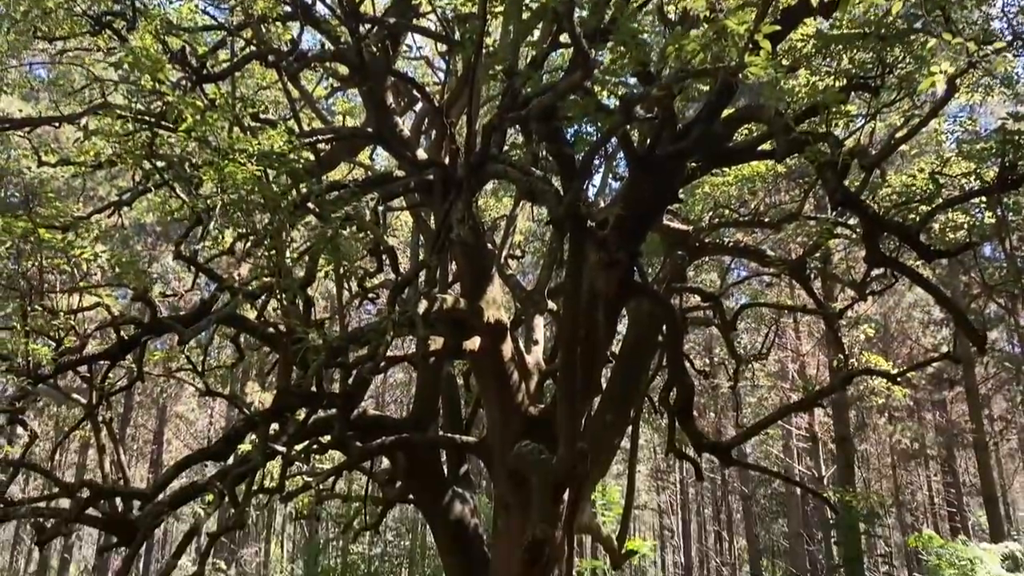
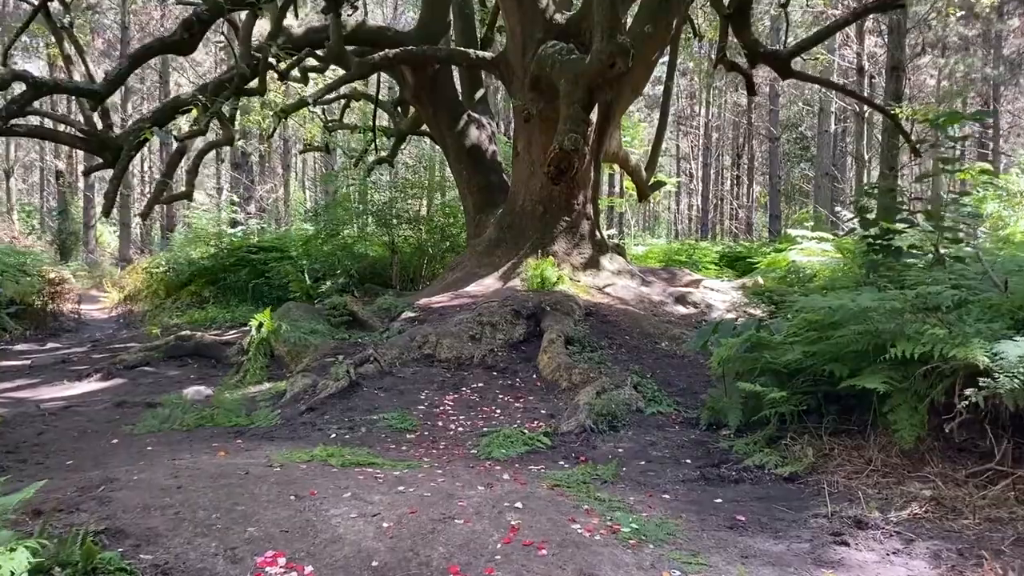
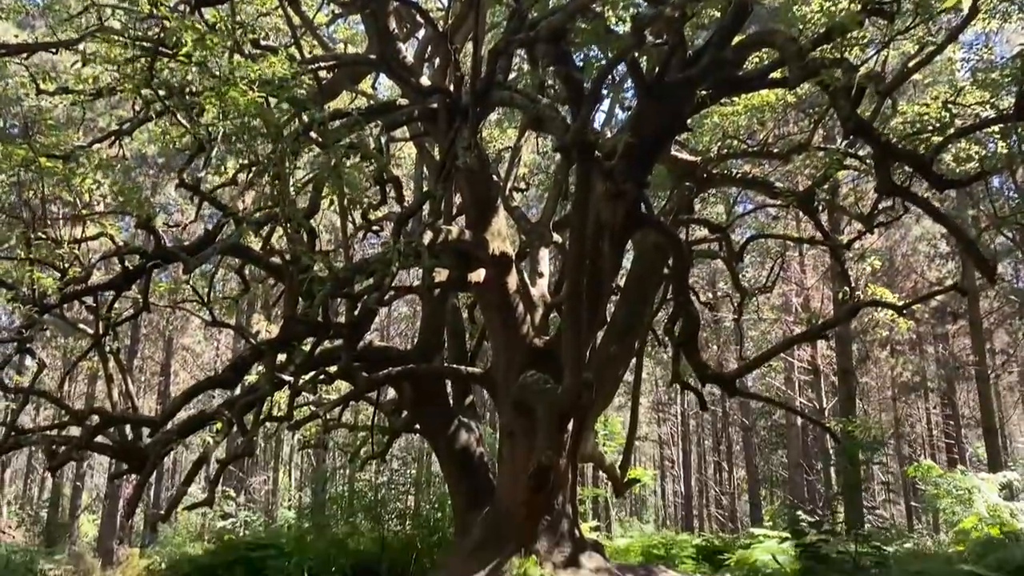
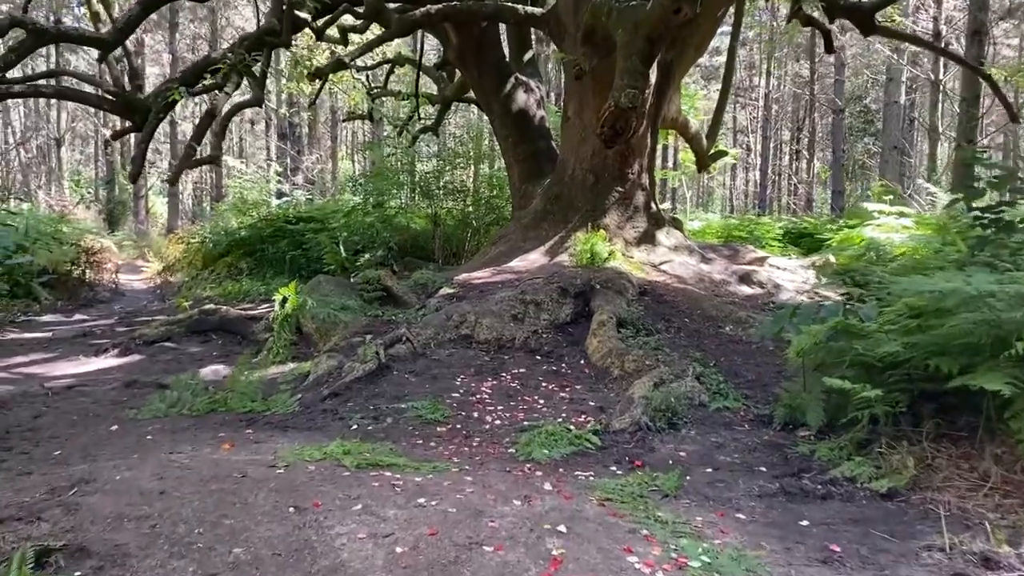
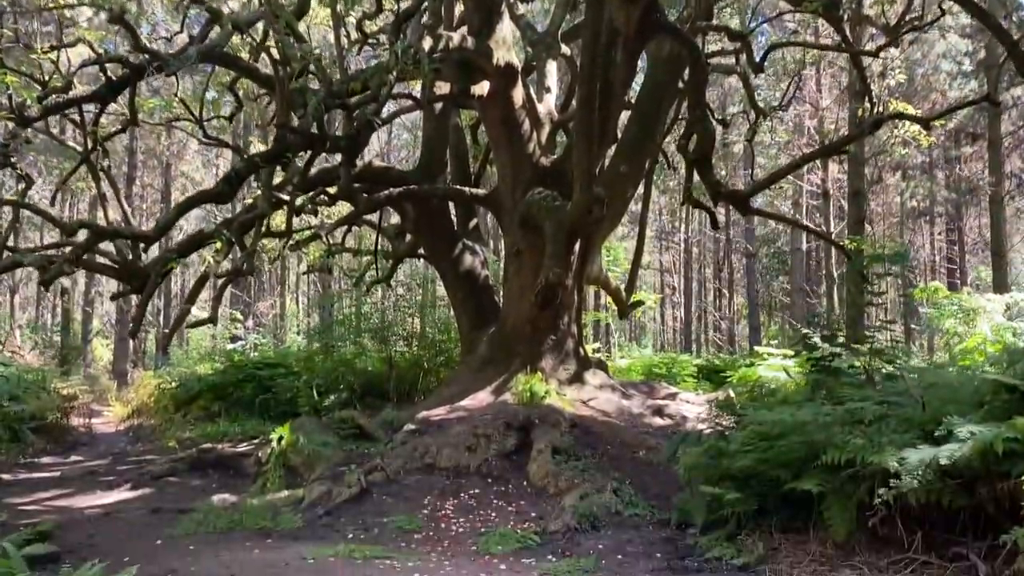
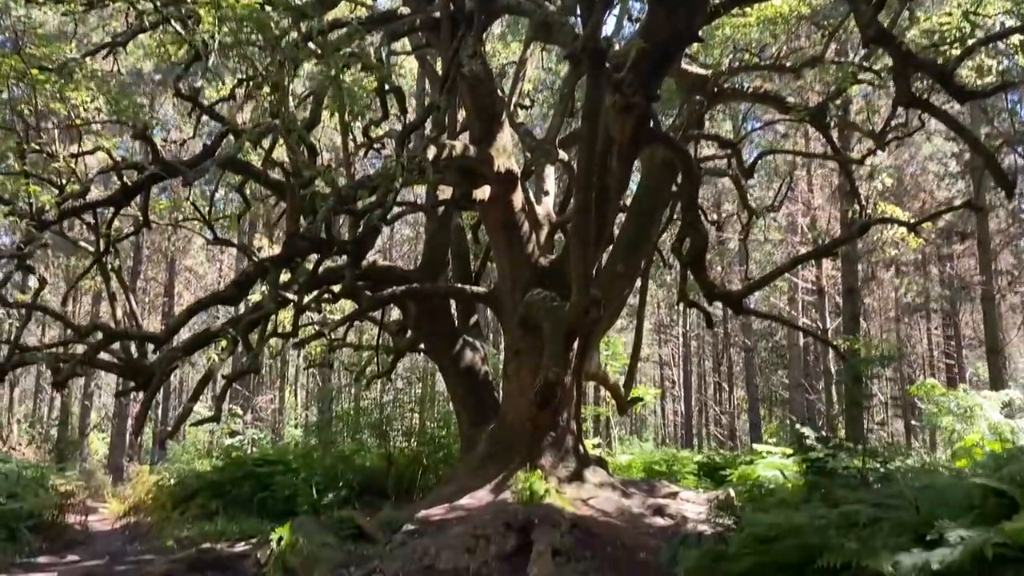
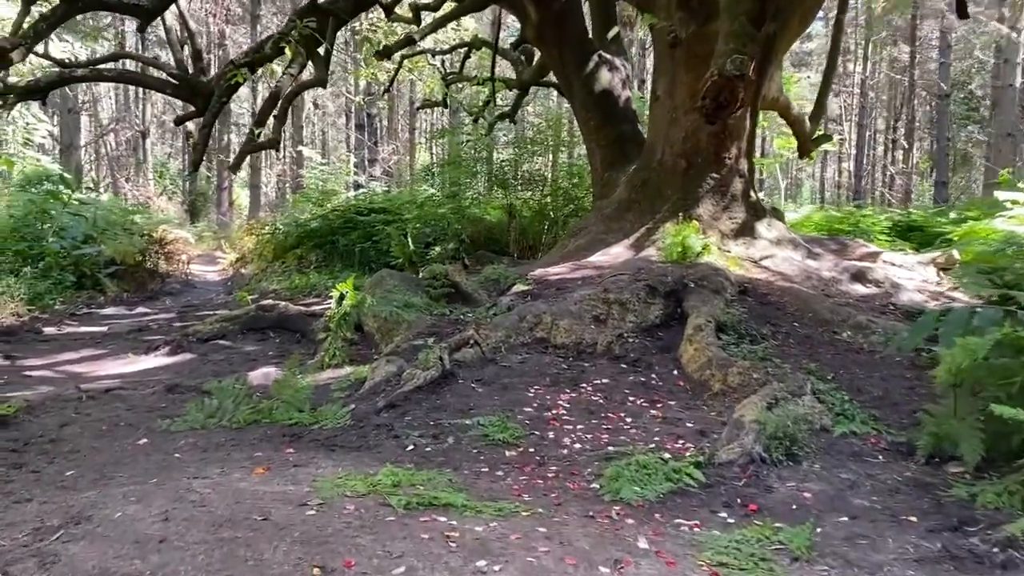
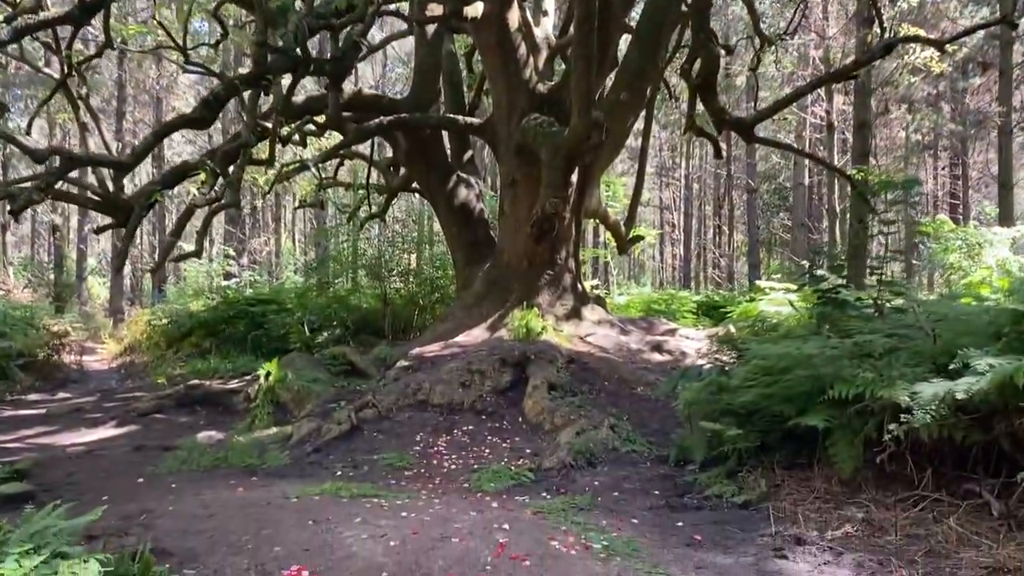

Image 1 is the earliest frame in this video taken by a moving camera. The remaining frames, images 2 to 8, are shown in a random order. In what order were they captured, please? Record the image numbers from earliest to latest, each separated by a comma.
3, 6, 5, 8, 2, 4, 7
